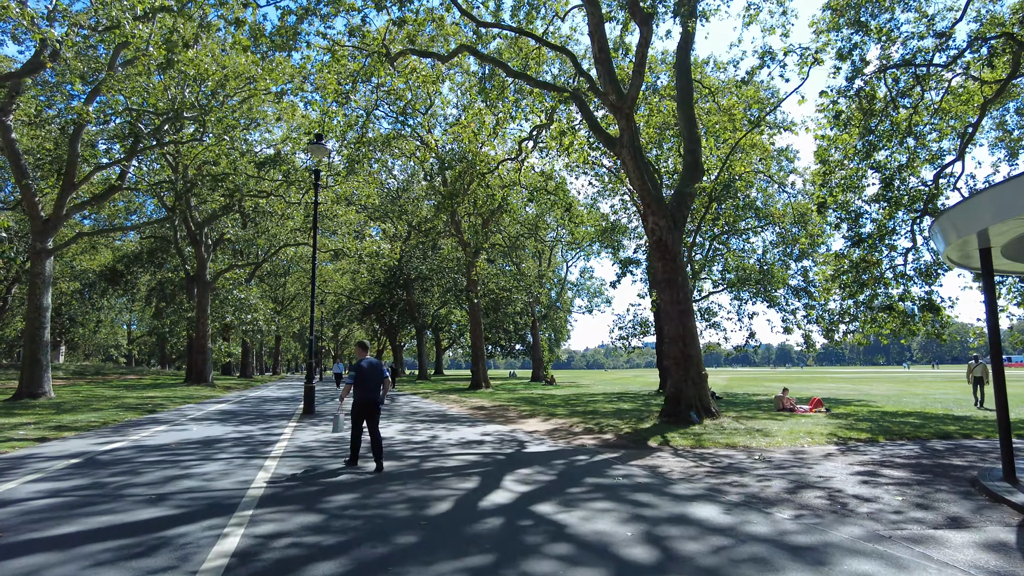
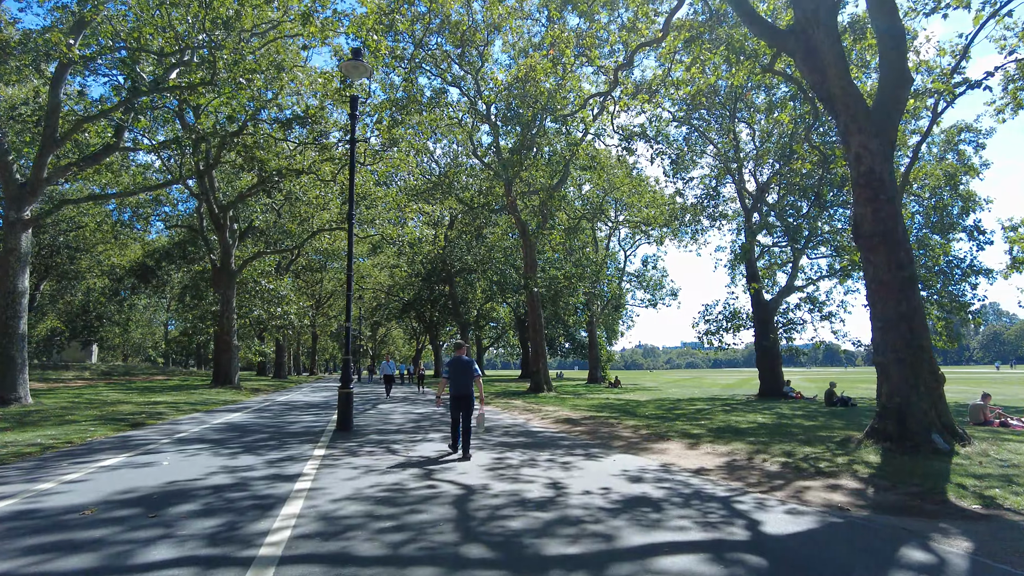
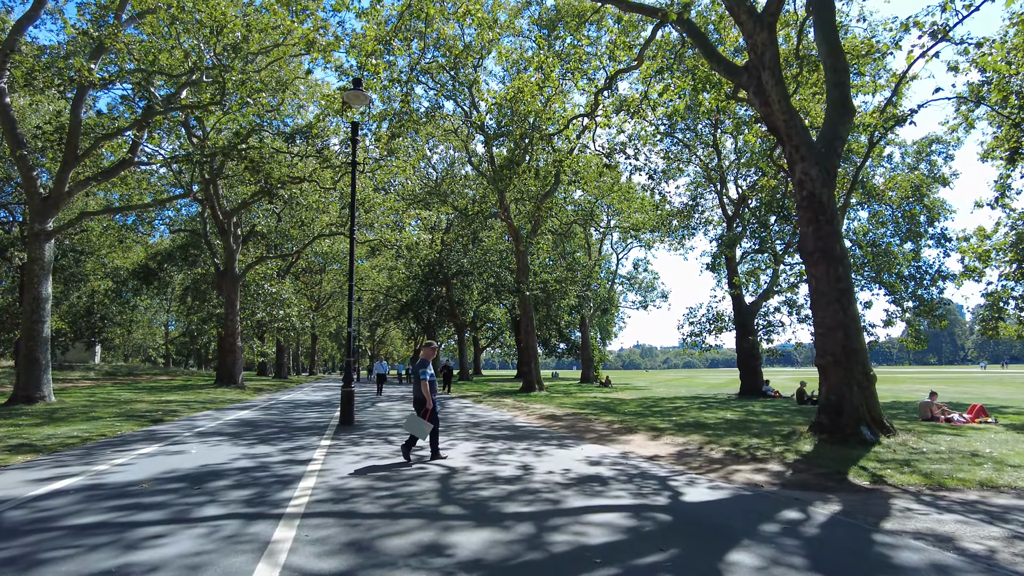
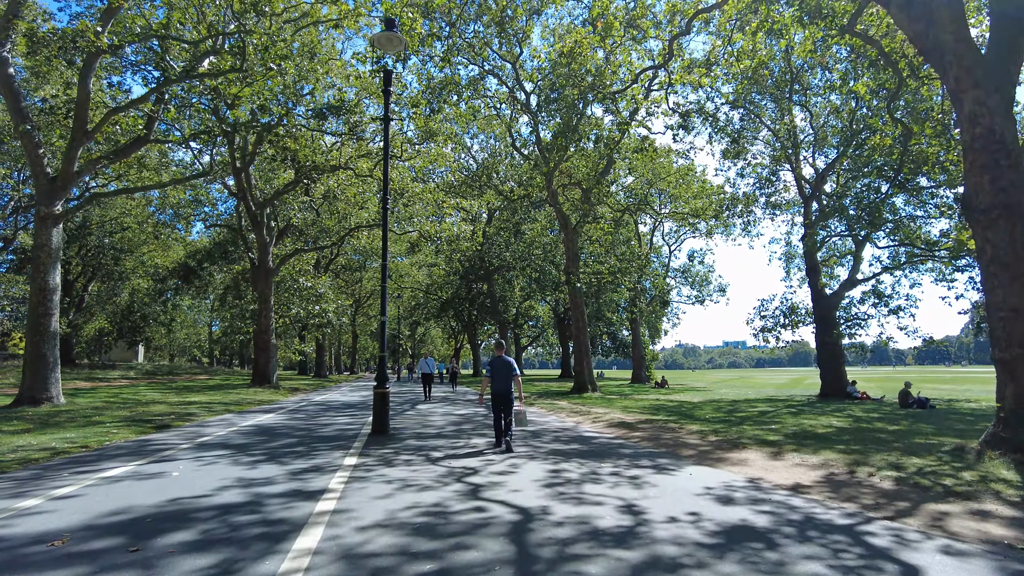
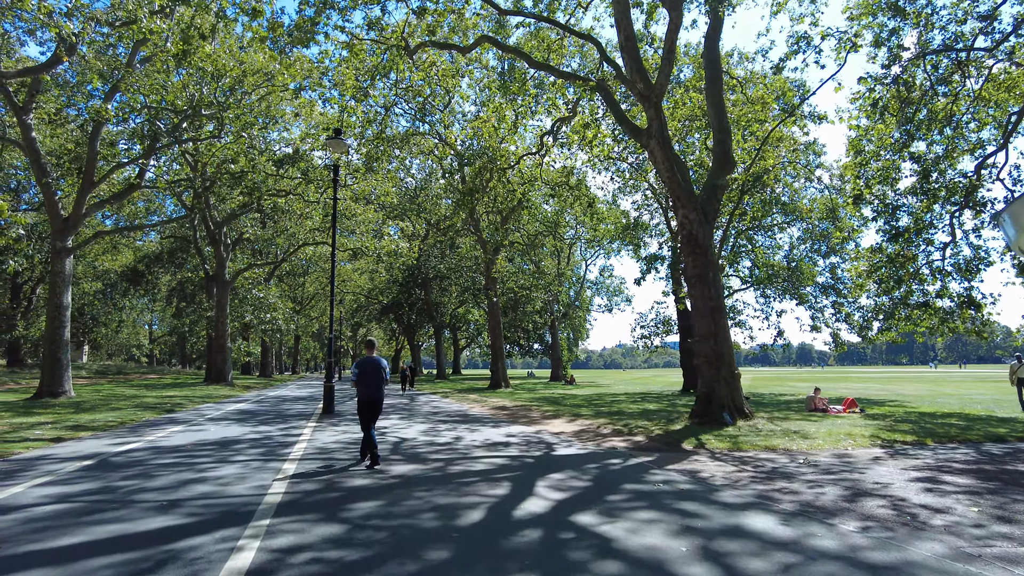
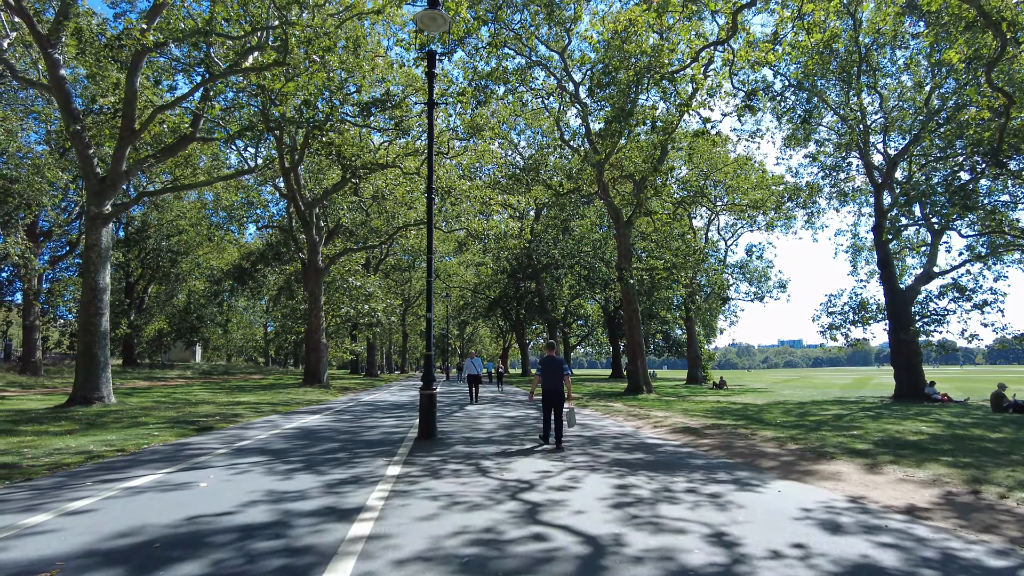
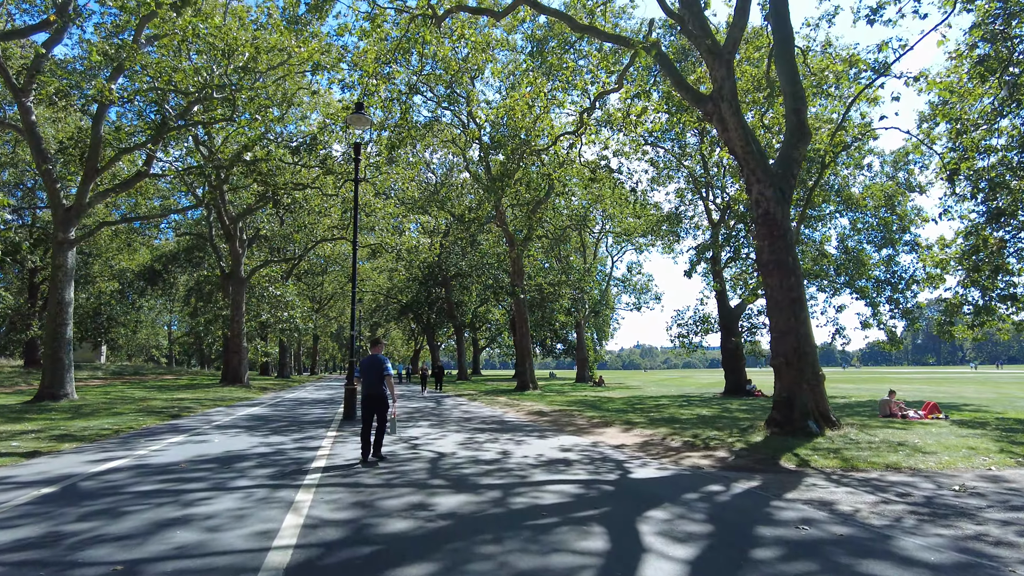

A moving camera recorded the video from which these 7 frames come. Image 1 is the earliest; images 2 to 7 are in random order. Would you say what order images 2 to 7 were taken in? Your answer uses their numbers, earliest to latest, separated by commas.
5, 7, 3, 2, 4, 6
